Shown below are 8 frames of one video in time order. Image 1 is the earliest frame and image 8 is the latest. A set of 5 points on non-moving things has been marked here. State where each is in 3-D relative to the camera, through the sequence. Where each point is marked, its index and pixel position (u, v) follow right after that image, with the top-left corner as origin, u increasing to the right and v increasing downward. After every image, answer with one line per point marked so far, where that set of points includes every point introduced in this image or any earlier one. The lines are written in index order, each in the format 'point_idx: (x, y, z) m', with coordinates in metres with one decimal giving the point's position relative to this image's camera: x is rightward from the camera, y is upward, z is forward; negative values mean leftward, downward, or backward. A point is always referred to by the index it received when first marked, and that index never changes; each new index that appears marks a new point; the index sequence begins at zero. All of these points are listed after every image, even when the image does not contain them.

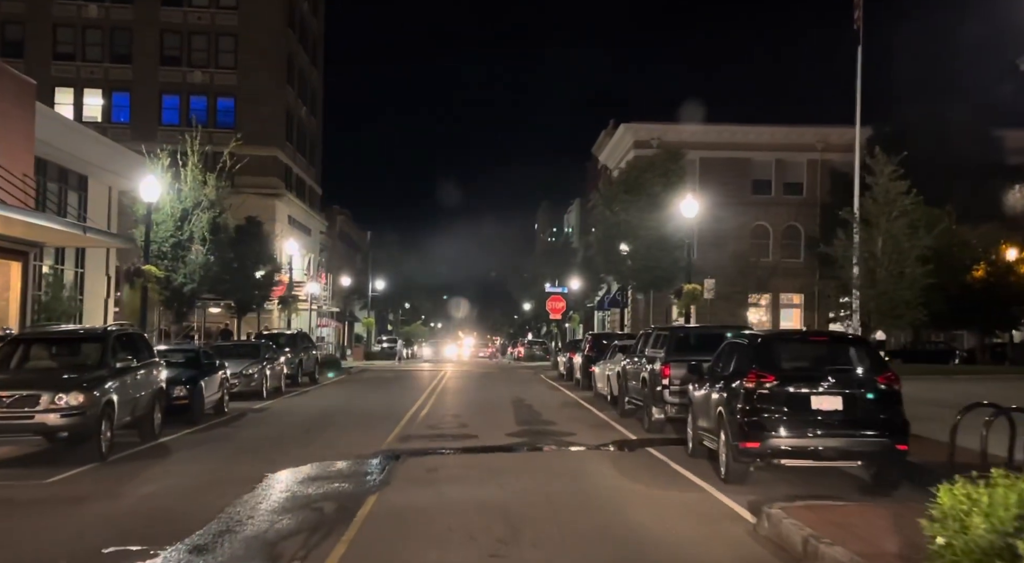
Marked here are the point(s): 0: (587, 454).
0: (+1.2, -2.8, +14.4) m
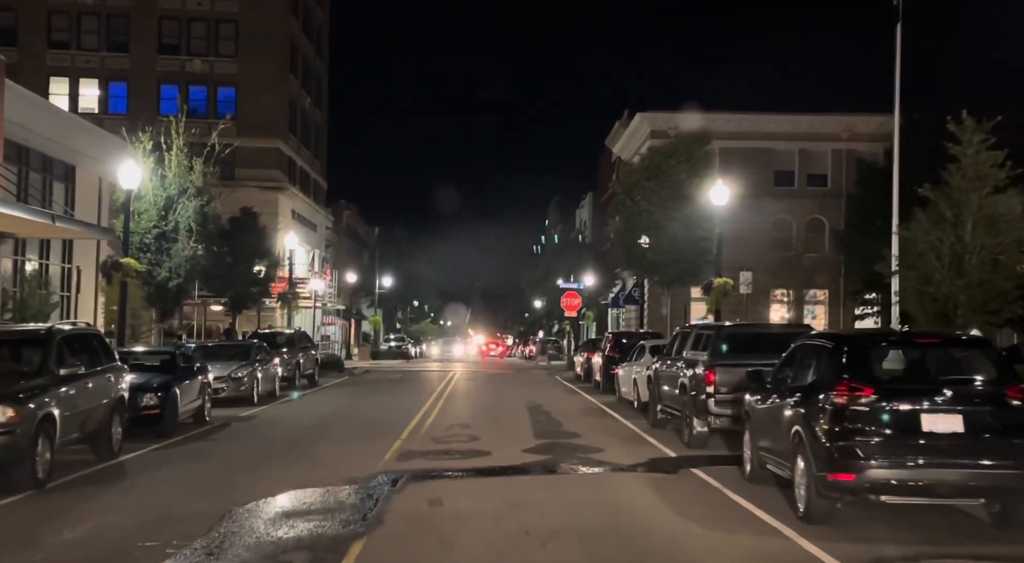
0: (+1.5, -2.6, +12.1) m
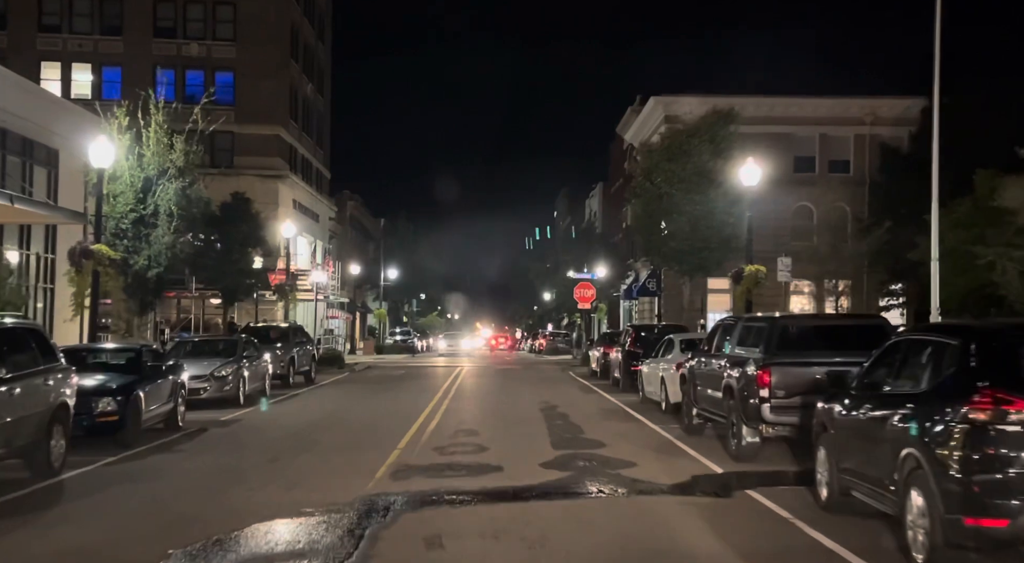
0: (+1.7, -2.4, +9.9) m
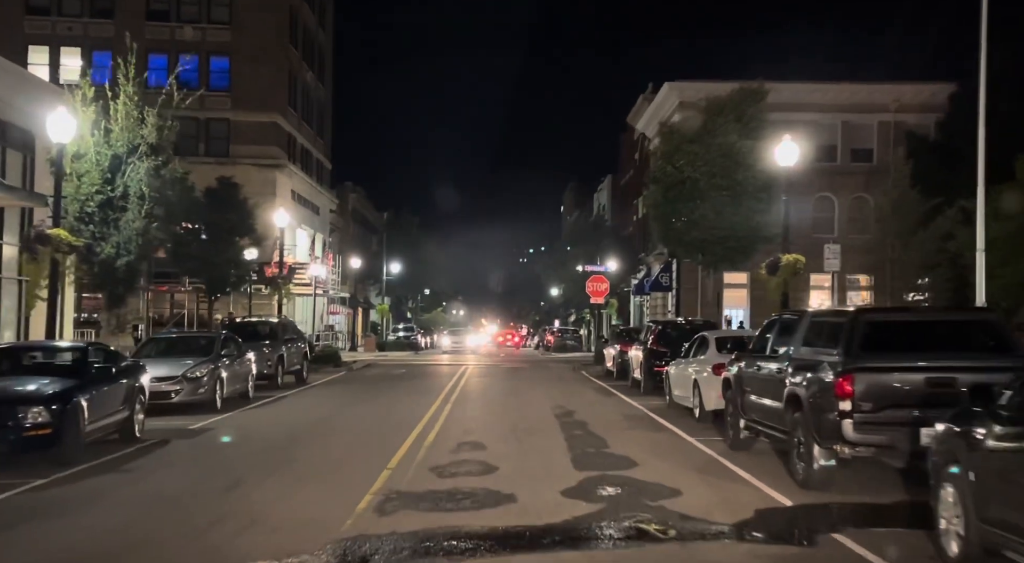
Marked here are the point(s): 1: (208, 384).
0: (+1.8, -2.3, +7.5) m
1: (-6.2, -2.1, +18.5) m
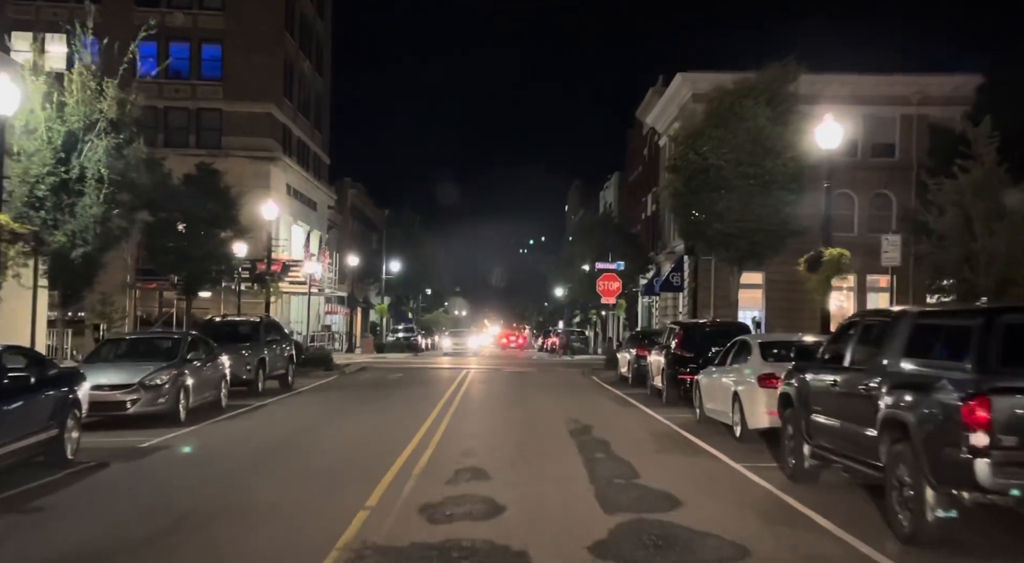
0: (+1.9, -2.2, +5.1) m
1: (-6.1, -2.0, +16.1) m
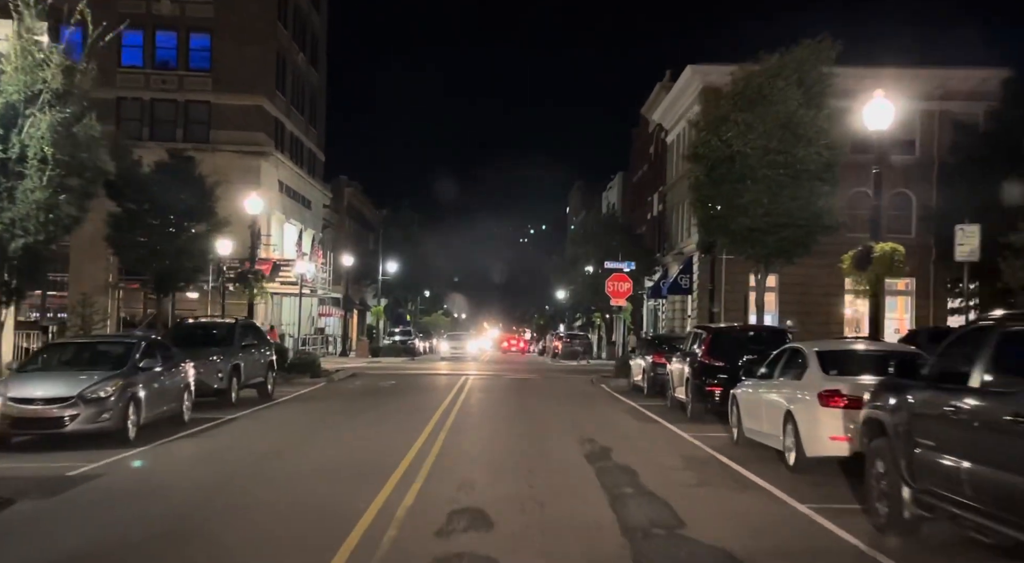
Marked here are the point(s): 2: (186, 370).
0: (+2.0, -2.1, +2.7) m
1: (-6.0, -1.9, +13.7) m
2: (-6.1, -1.7, +16.8) m
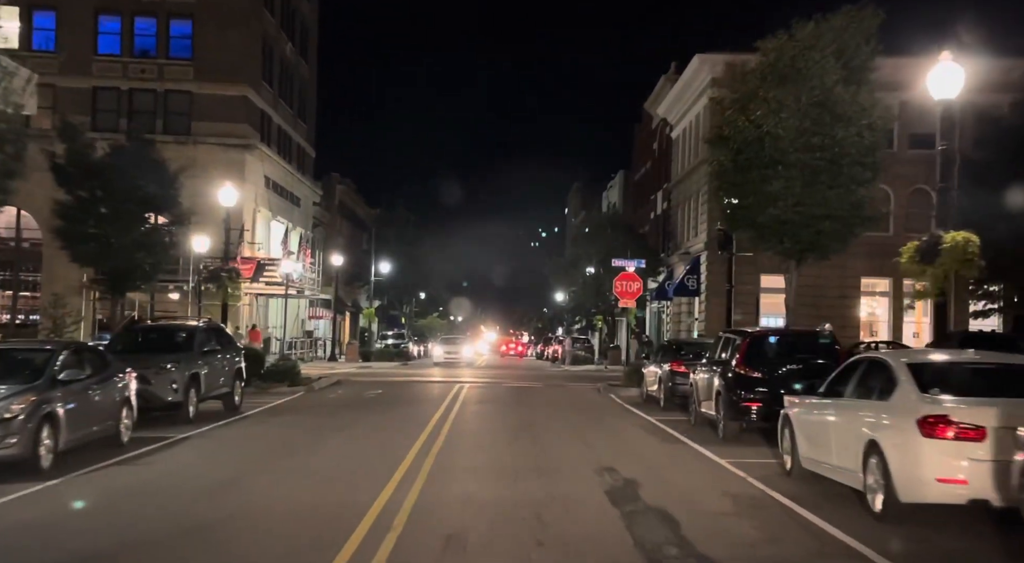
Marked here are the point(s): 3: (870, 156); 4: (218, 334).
0: (+2.1, -2.0, +0.1) m
1: (-6.0, -1.8, +11.1) m
2: (-6.1, -1.6, +14.2) m
3: (+7.9, +2.8, +20.0) m
4: (-6.3, -1.1, +19.3) m
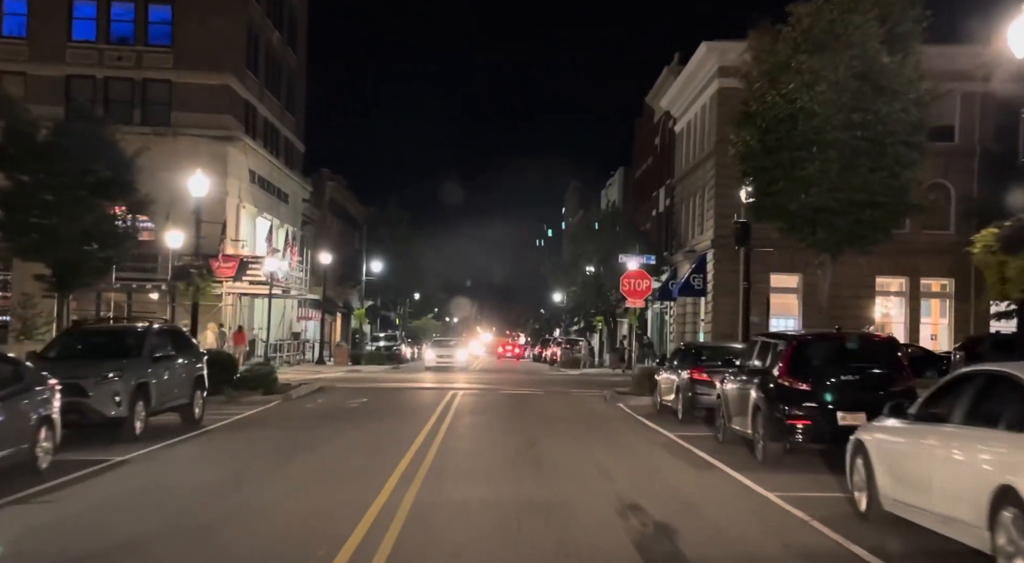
0: (+2.1, -1.9, -2.3) m
1: (-6.0, -1.7, +8.7) m
2: (-6.1, -1.5, +11.8) m
3: (+7.9, +2.9, +17.7) m
4: (-6.3, -1.1, +16.9) m
